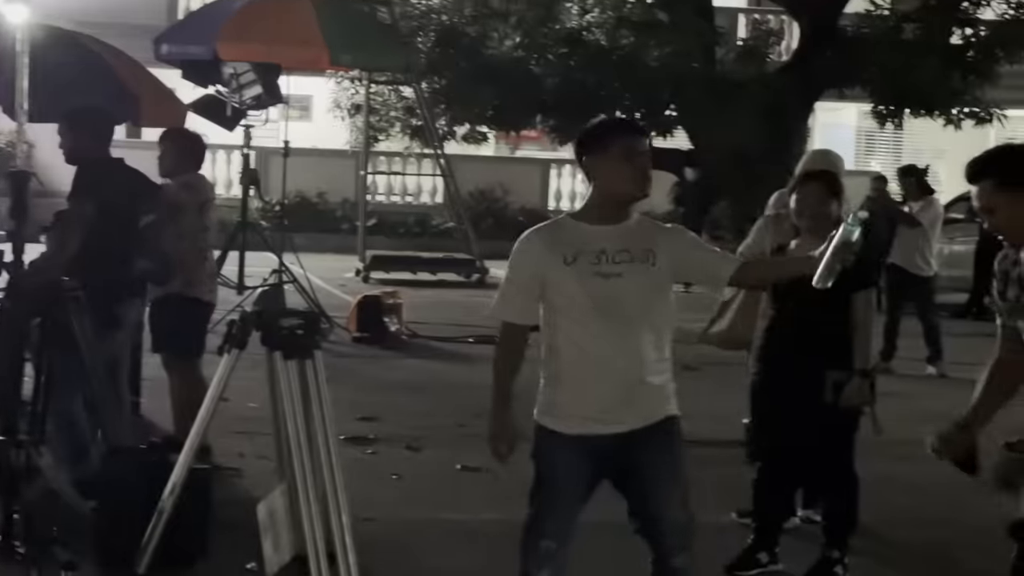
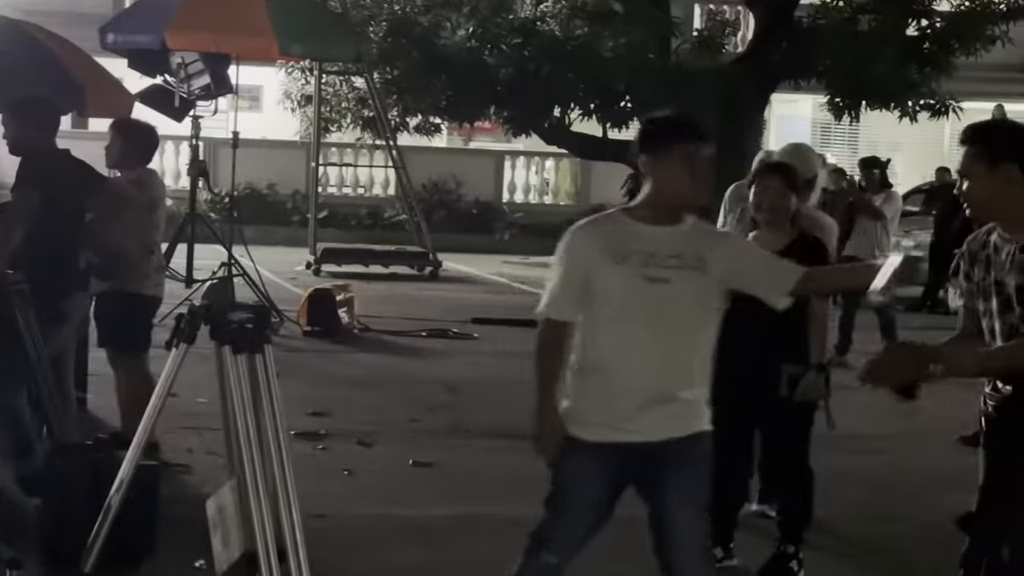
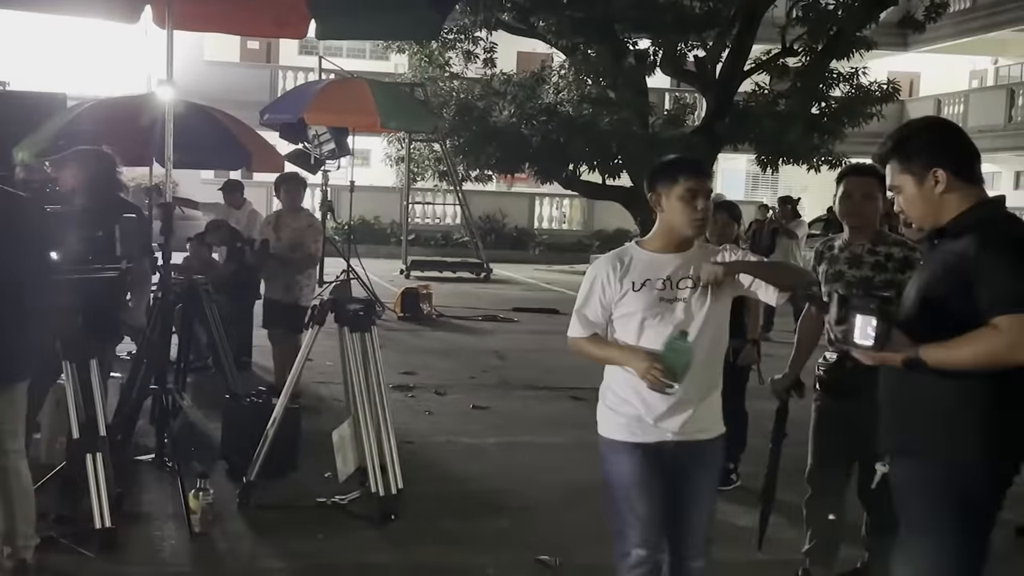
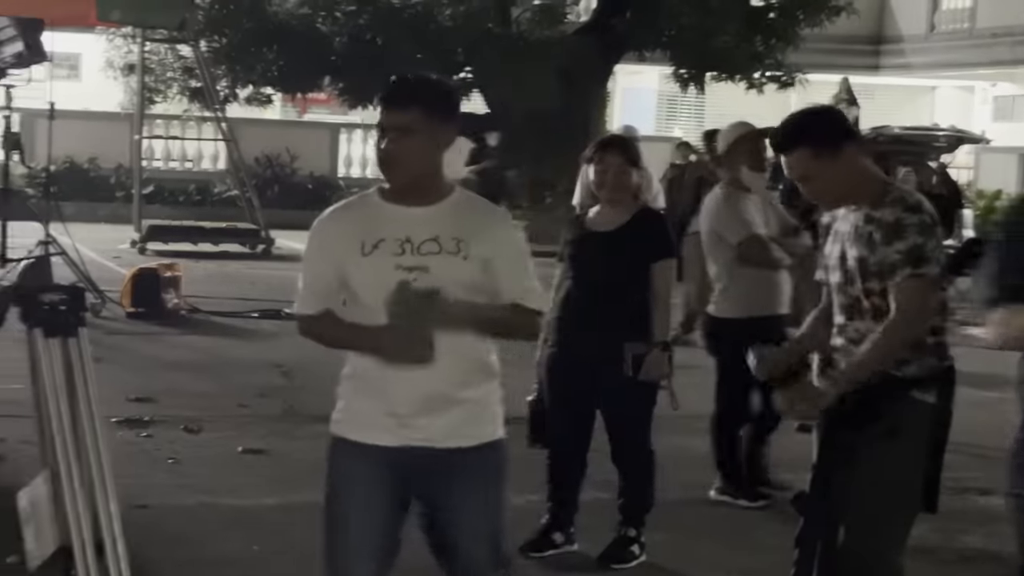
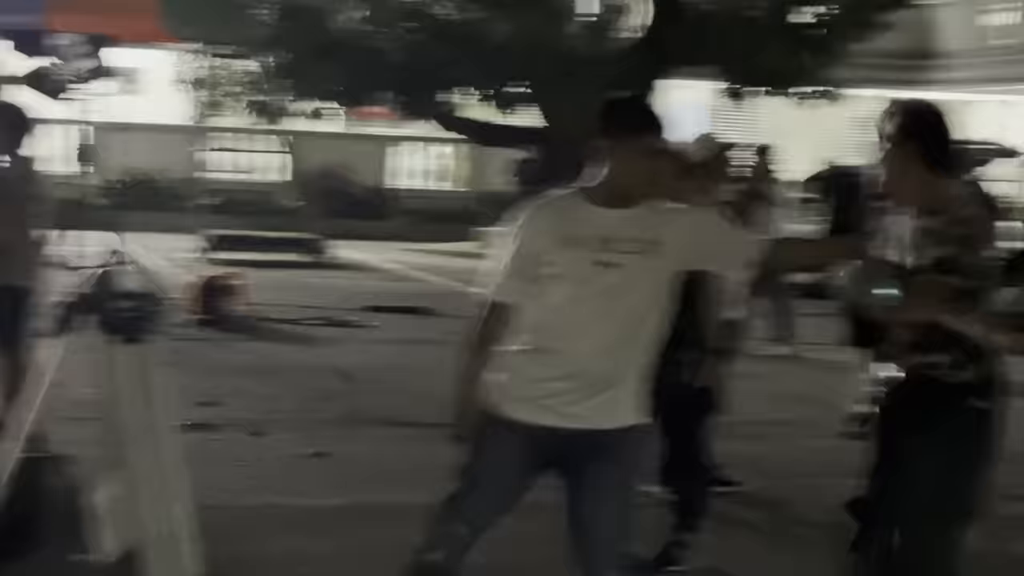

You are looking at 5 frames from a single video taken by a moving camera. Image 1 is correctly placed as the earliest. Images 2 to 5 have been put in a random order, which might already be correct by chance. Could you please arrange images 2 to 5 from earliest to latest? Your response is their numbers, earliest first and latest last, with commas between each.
2, 5, 4, 3
